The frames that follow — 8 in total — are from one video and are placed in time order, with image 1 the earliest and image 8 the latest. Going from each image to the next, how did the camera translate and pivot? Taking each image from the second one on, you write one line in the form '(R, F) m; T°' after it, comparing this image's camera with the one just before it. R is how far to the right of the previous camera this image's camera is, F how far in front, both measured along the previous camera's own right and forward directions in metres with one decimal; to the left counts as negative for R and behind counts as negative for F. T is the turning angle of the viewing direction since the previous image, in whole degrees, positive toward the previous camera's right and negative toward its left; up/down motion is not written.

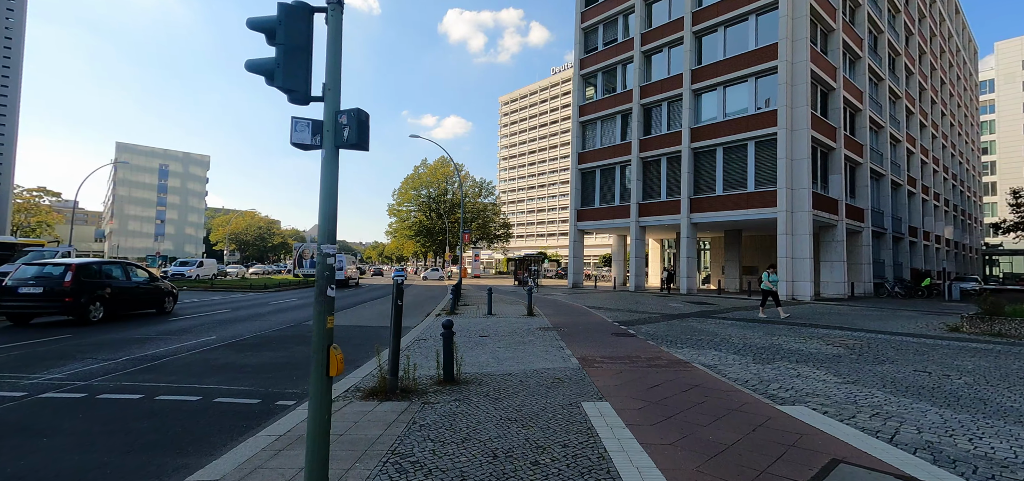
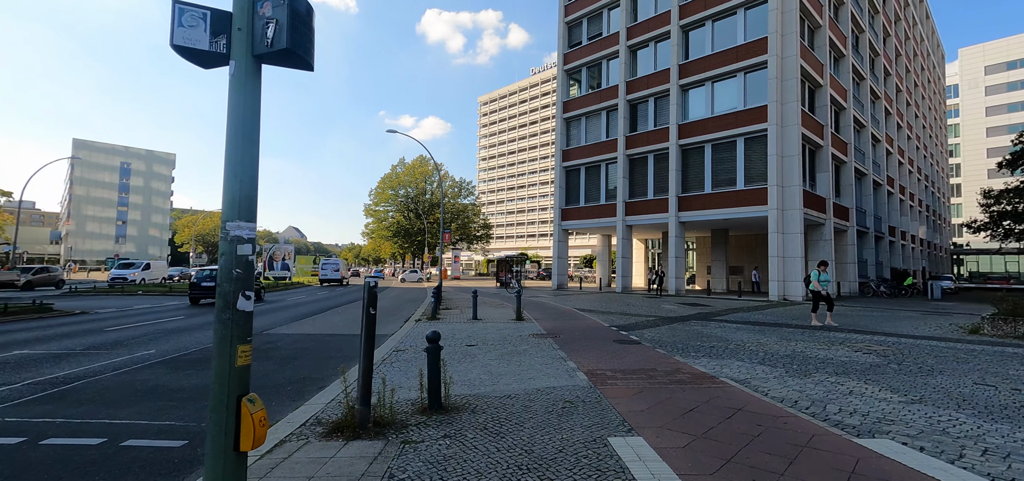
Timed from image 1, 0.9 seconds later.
(-0.2, +1.1) m; +3°
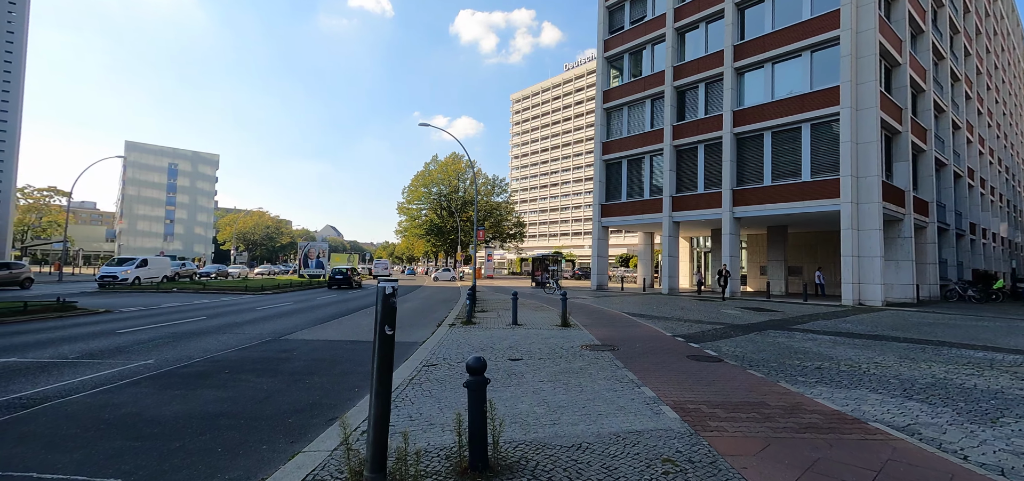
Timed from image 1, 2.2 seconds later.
(-0.4, +1.5) m; -4°
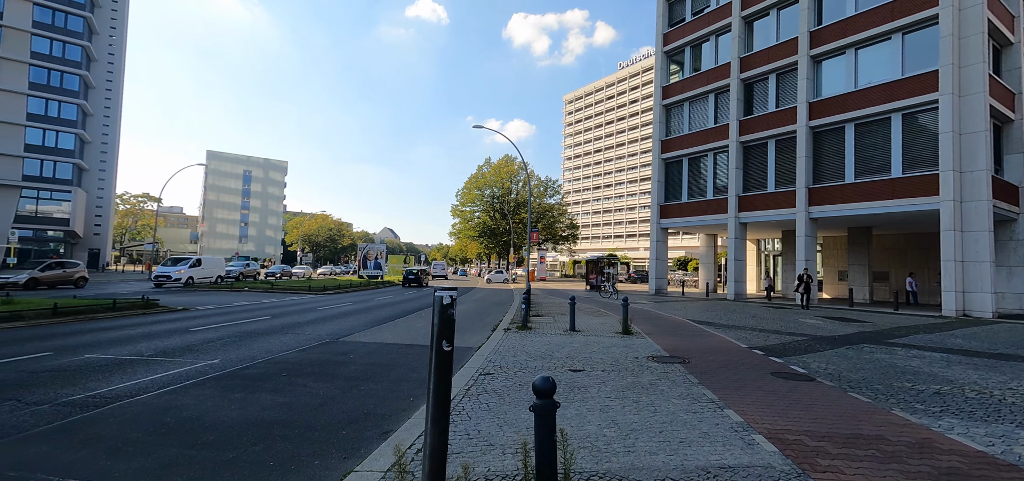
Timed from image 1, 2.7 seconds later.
(-0.2, +0.4) m; -7°
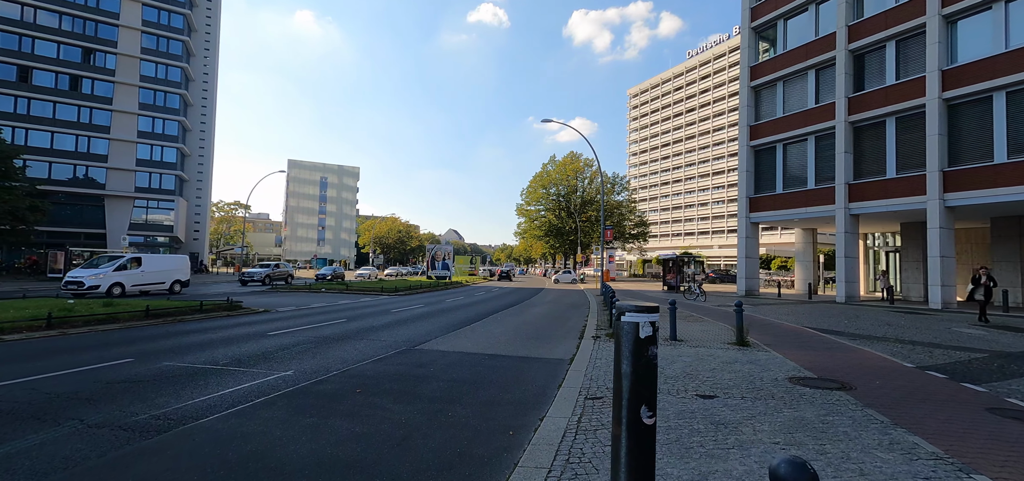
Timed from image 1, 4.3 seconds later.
(-0.6, +1.1) m; -8°
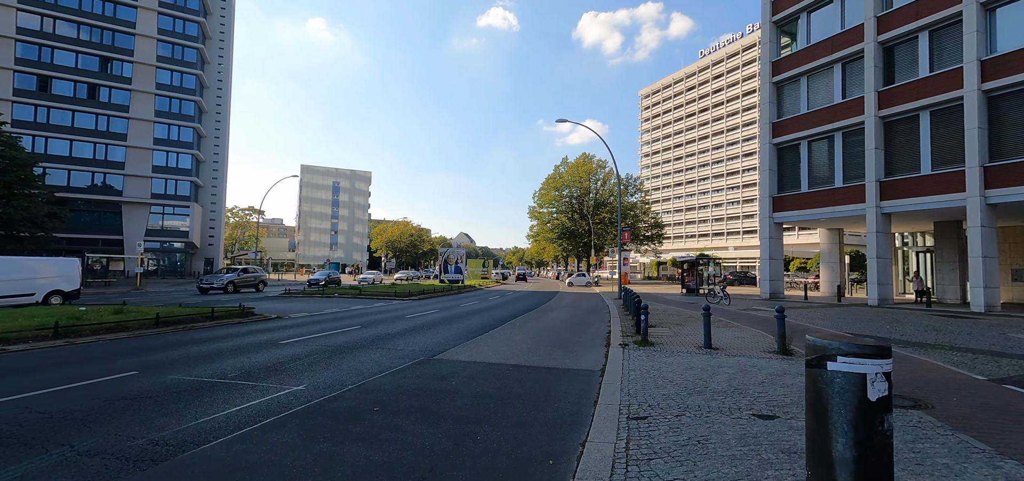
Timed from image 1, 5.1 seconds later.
(-0.2, +0.5) m; -1°
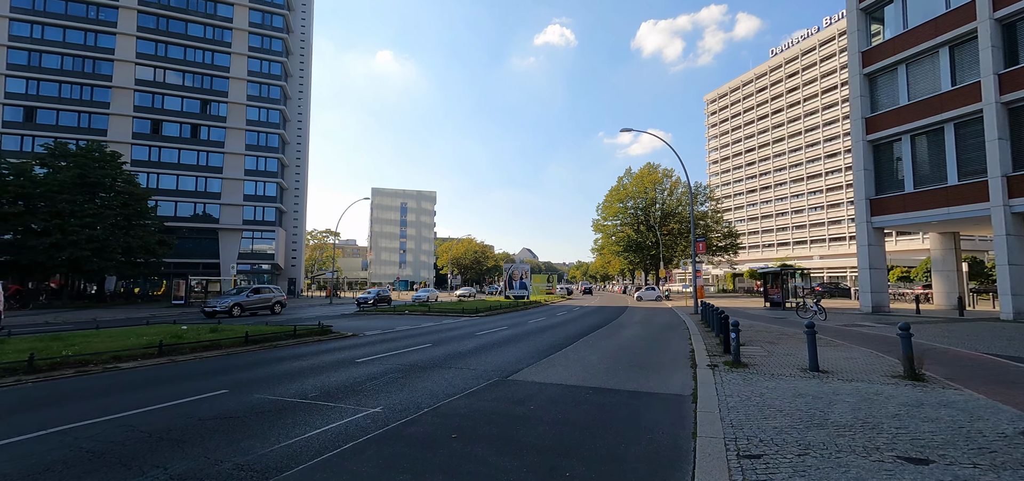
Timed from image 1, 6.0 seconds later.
(-0.2, +0.3) m; -8°
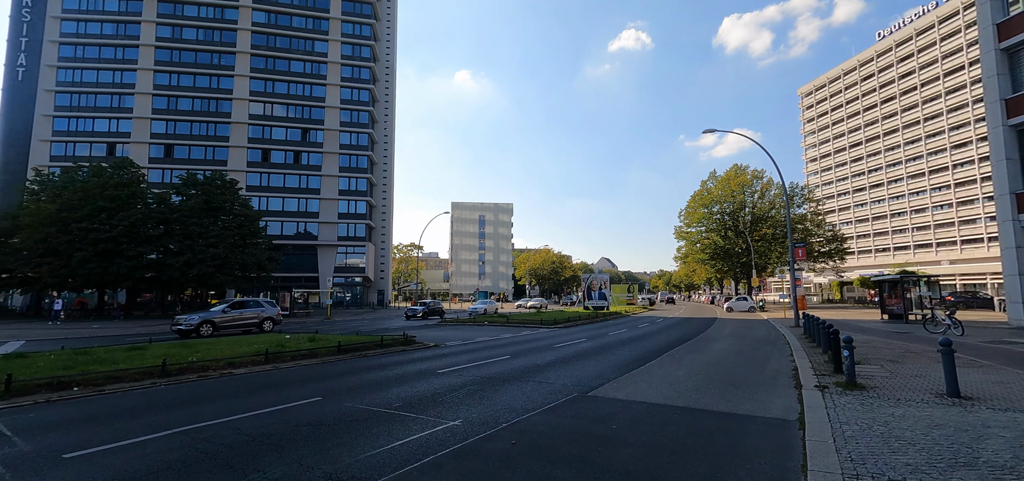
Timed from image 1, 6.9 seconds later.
(0.0, +0.1) m; -10°
